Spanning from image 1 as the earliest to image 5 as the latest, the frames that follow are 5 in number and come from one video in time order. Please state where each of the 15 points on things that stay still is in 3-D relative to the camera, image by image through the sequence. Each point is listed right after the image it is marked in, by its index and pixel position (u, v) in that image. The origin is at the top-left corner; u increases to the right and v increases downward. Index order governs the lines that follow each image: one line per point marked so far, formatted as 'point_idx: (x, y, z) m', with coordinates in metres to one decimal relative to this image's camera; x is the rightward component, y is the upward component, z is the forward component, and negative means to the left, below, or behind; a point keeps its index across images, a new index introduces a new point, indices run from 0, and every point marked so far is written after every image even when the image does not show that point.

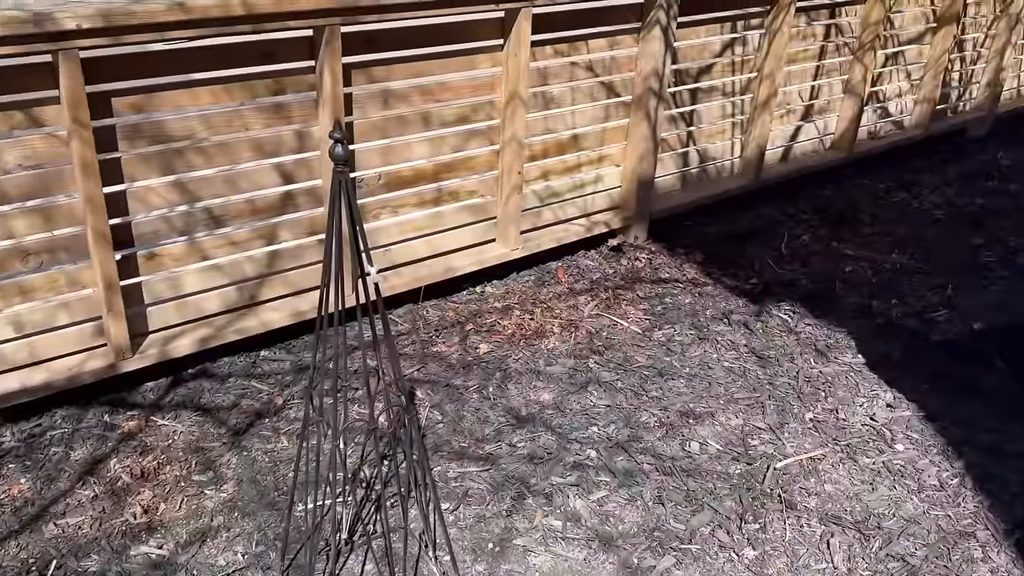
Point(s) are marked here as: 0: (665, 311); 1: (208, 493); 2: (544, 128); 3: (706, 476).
0: (+0.6, -0.1, +3.4) m
1: (-0.9, -0.6, +2.5) m
2: (+0.1, +0.7, +3.5) m
3: (+0.6, -0.6, +2.5) m
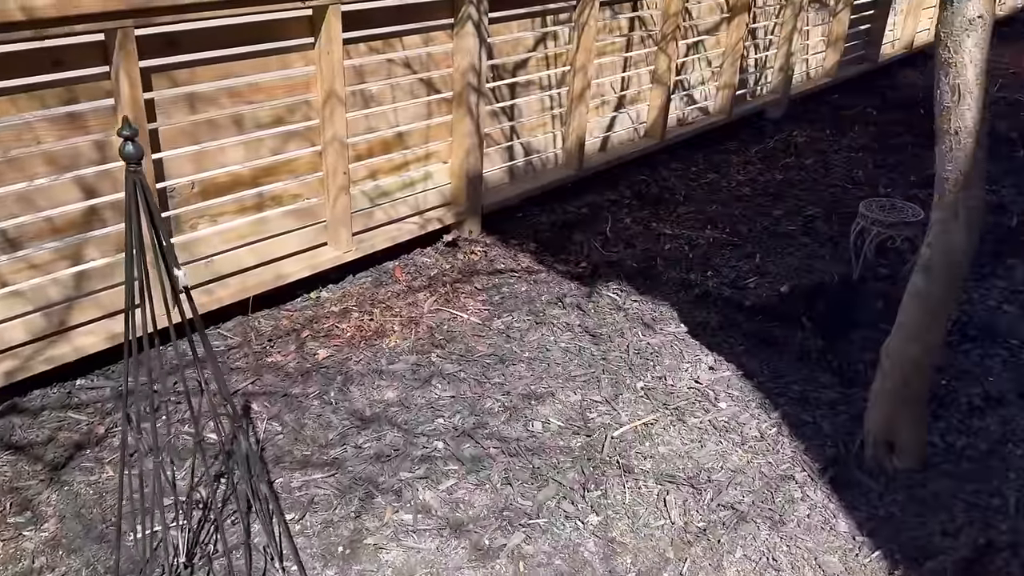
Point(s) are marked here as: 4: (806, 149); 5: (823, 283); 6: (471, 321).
0: (0.0, 0.0, +3.5) m
1: (-1.3, -0.7, +2.3) m
2: (-0.6, +0.7, +3.5) m
3: (+0.1, -0.5, +2.6) m
4: (+1.8, +0.9, +5.2) m
5: (+1.3, 0.0, +3.6) m
6: (-0.2, -0.1, +3.3) m
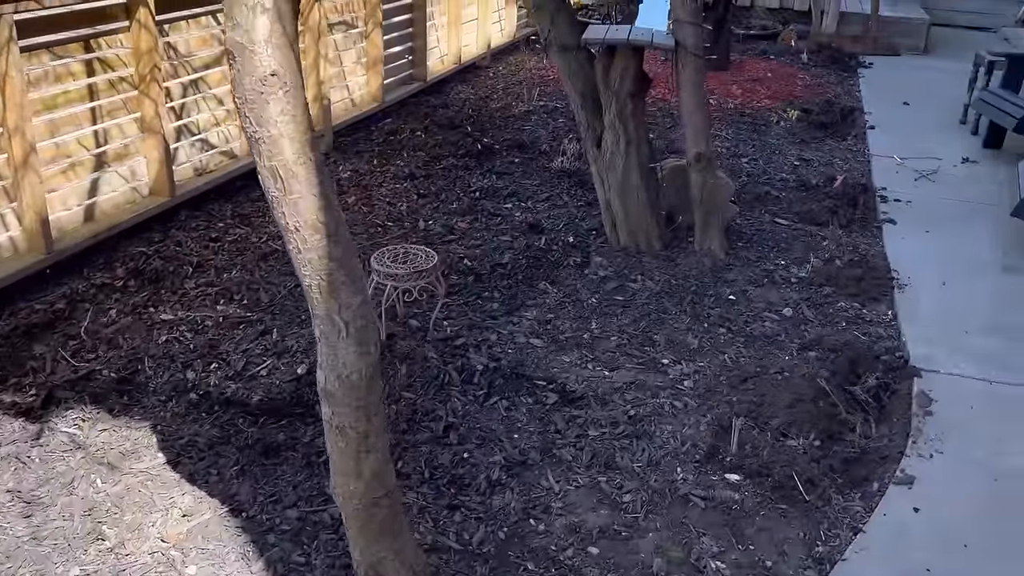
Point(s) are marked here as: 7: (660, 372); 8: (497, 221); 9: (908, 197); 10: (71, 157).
0: (-1.8, -0.5, +2.5) m
1: (-2.4, -1.3, +0.9) m
2: (-2.5, +0.1, +2.3) m
3: (-1.3, -0.9, +1.7) m
4: (-0.9, +0.6, +4.8) m
5: (-0.6, -0.2, +3.1) m
6: (-1.8, -0.6, +2.3) m
7: (+0.6, -0.3, +3.1) m
8: (-0.1, +0.4, +4.4) m
9: (+2.4, +0.5, +5.1) m
10: (-1.9, +0.6, +3.7) m
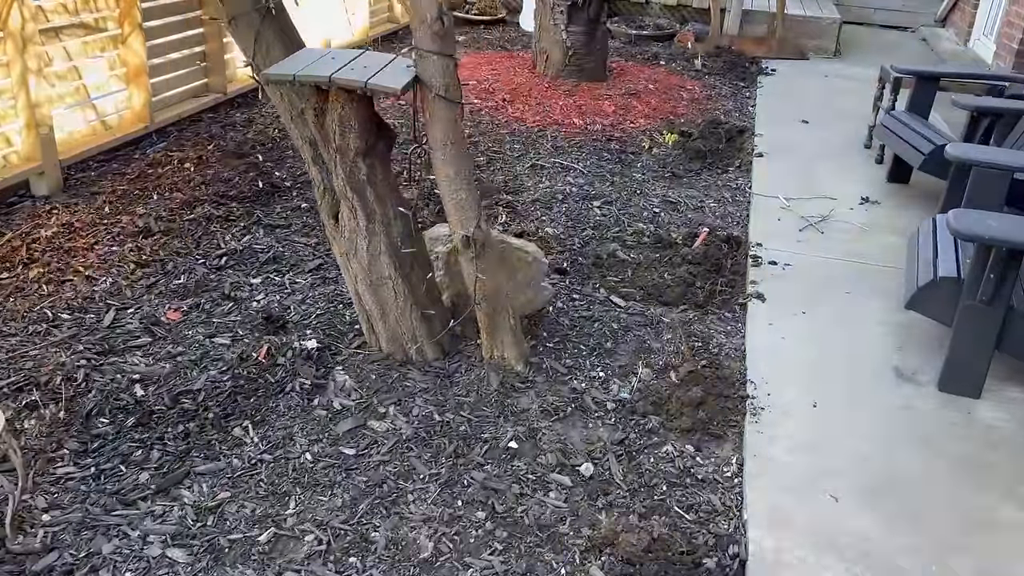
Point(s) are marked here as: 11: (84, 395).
0: (-2.7, -1.0, +1.2) m
1: (-3.2, -1.8, -0.4) m
2: (-3.3, -0.4, +0.9) m
3: (-2.1, -1.4, +0.5) m
4: (-2.0, +0.2, +3.5) m
5: (-1.5, -0.7, +1.9) m
6: (-2.7, -1.1, +1.0) m
7: (-0.4, -0.8, +2.0) m
8: (-1.1, -0.1, +3.2) m
9: (+1.3, +0.1, +4.1) m
10: (-2.9, +0.1, +2.3) m
11: (-1.3, -0.3, +2.6) m
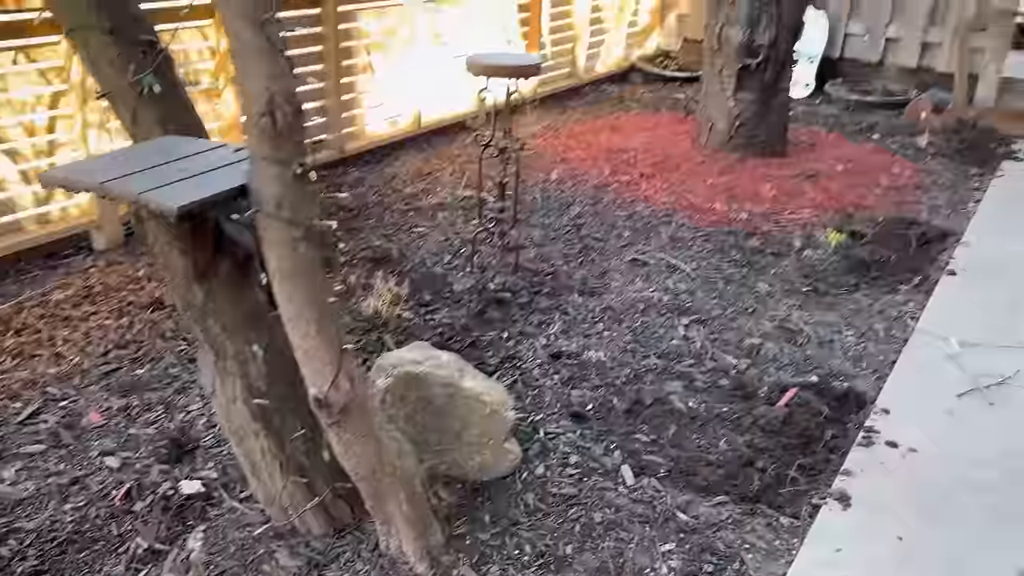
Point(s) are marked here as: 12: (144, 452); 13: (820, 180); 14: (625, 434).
0: (-3.4, -1.1, +1.3) m
1: (-4.4, -1.7, -0.1) m
2: (-4.0, -0.4, +1.2) m
3: (-3.1, -1.5, +0.4) m
4: (-1.9, -0.1, +3.4) m
5: (-2.1, -0.9, +1.6) m
6: (-3.5, -1.1, +1.1) m
7: (-0.9, -1.1, +1.4) m
8: (-1.2, -0.4, +2.8) m
9: (+1.4, -0.5, +2.9) m
10: (-3.1, 0.0, +2.5) m
11: (-1.6, -0.6, +2.3) m
12: (-1.1, -0.5, +2.6) m
13: (+2.0, +0.7, +5.4) m
14: (+0.4, -0.5, +2.8) m
